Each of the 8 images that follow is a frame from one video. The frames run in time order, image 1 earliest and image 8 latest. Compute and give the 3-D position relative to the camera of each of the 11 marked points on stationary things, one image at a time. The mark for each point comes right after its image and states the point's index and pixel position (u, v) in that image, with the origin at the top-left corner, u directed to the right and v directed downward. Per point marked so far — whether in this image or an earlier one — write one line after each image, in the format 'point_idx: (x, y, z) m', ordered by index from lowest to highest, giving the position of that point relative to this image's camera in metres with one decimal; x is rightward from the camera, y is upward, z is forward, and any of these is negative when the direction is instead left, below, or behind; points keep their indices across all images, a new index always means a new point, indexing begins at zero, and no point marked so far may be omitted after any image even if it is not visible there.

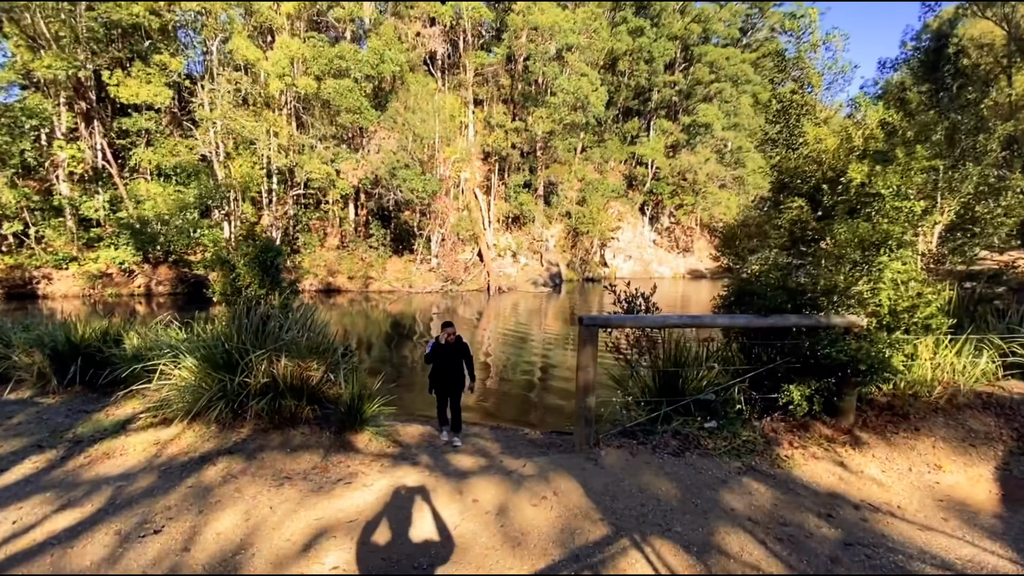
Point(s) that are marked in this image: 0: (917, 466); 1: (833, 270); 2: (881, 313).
0: (+4.1, -1.8, +5.0) m
1: (+3.5, +0.2, +5.4) m
2: (+3.8, -0.3, +5.3) m
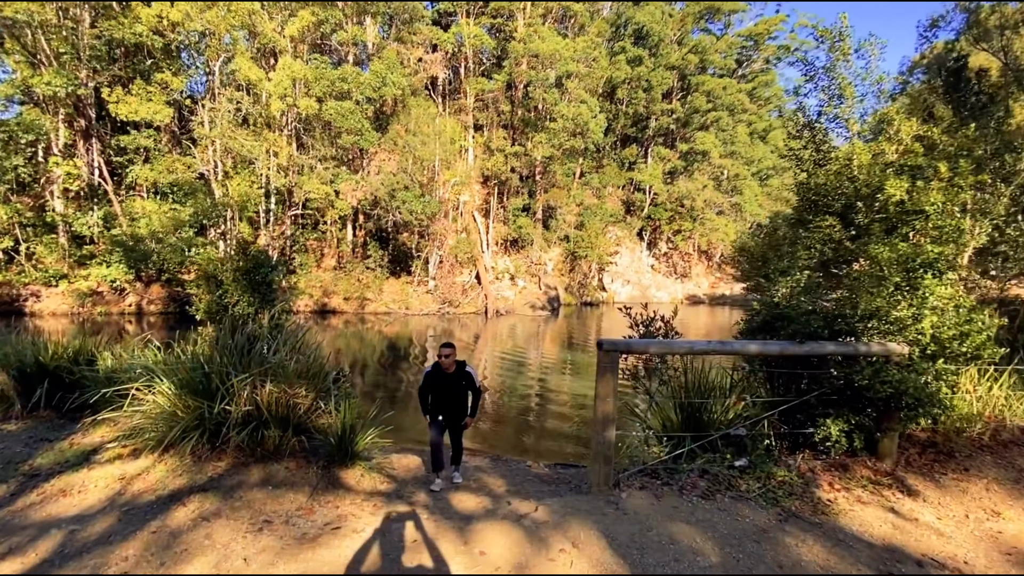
0: (+4.2, -2.0, +4.5) m
1: (+3.6, 0.0, +5.0) m
2: (+3.9, -0.5, +4.9) m
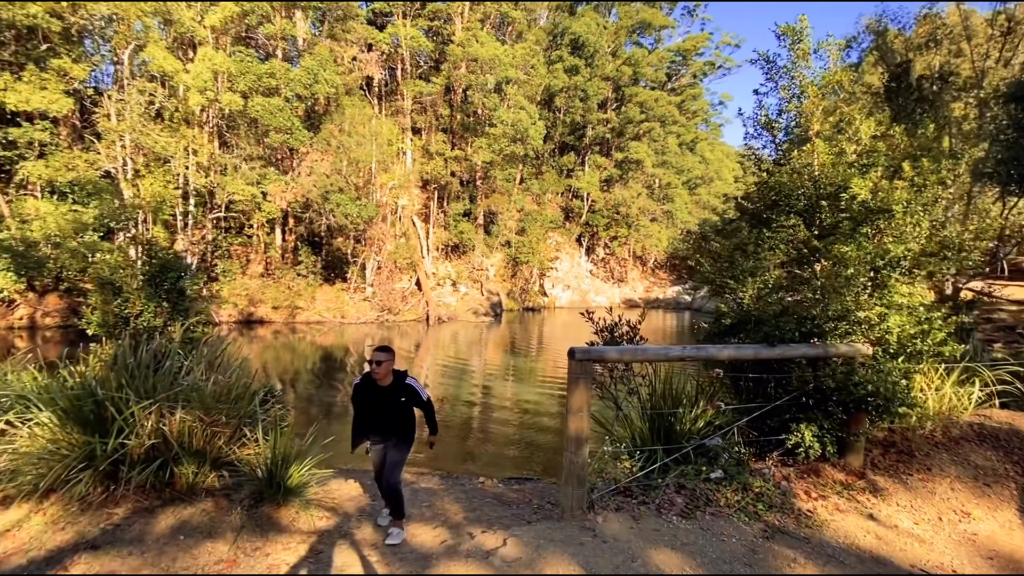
0: (+3.8, -2.0, +4.4) m
1: (+3.2, 0.0, +4.9) m
2: (+3.6, -0.5, +4.8) m
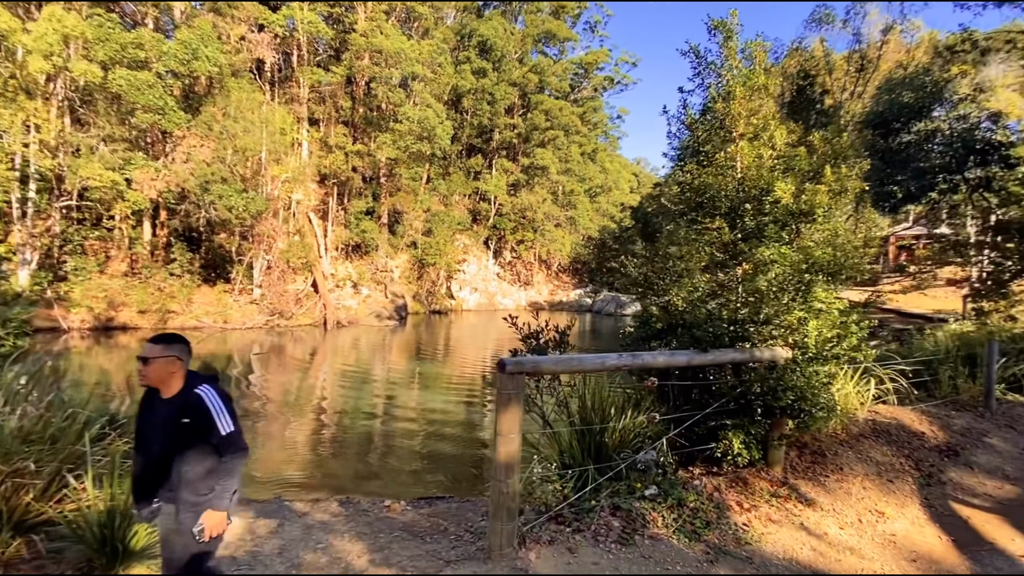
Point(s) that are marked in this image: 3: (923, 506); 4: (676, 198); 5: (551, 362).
0: (+3.2, -2.0, +4.5) m
1: (+2.5, -0.1, +4.9) m
2: (+2.8, -0.5, +4.8) m
3: (+3.9, -2.1, +4.7) m
4: (+2.0, +1.1, +6.1) m
5: (+0.3, -0.6, +3.7) m
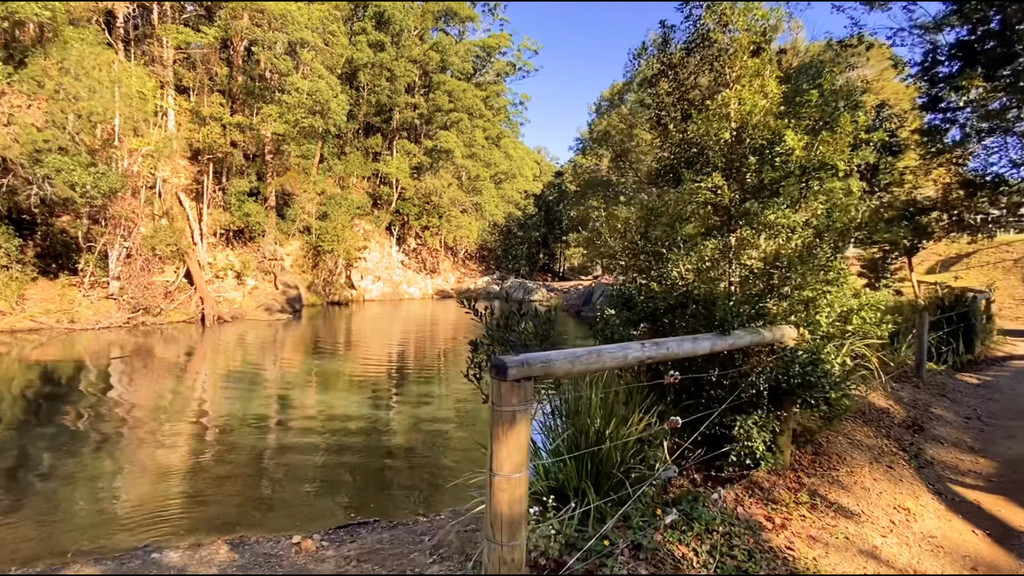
0: (+2.9, -1.8, +3.9) m
1: (+2.2, +0.2, +4.1) m
2: (+2.5, -0.3, +4.1) m
3: (+3.6, -1.8, +4.3) m
4: (+1.5, +1.4, +5.1) m
5: (+0.3, -0.4, +2.6) m
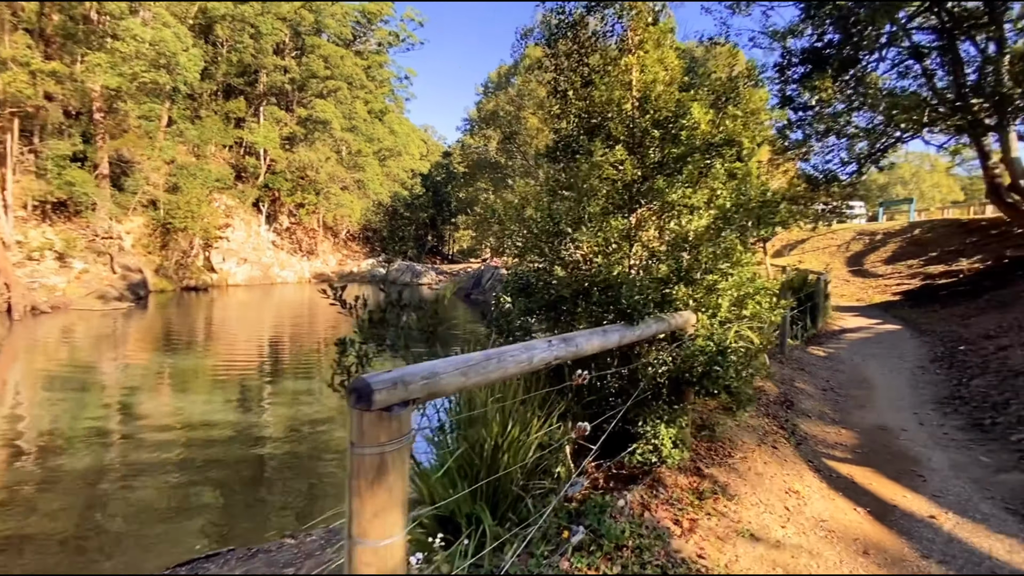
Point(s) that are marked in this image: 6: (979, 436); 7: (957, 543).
0: (+2.1, -1.6, +3.9) m
1: (+1.3, +0.3, +3.8) m
2: (+1.6, -0.1, +3.9) m
3: (+2.7, -1.6, +4.4) m
4: (+0.4, +1.5, +4.6) m
5: (-0.2, -0.3, +1.9) m
6: (+4.4, -1.4, +4.7) m
7: (+2.7, -1.5, +3.0) m
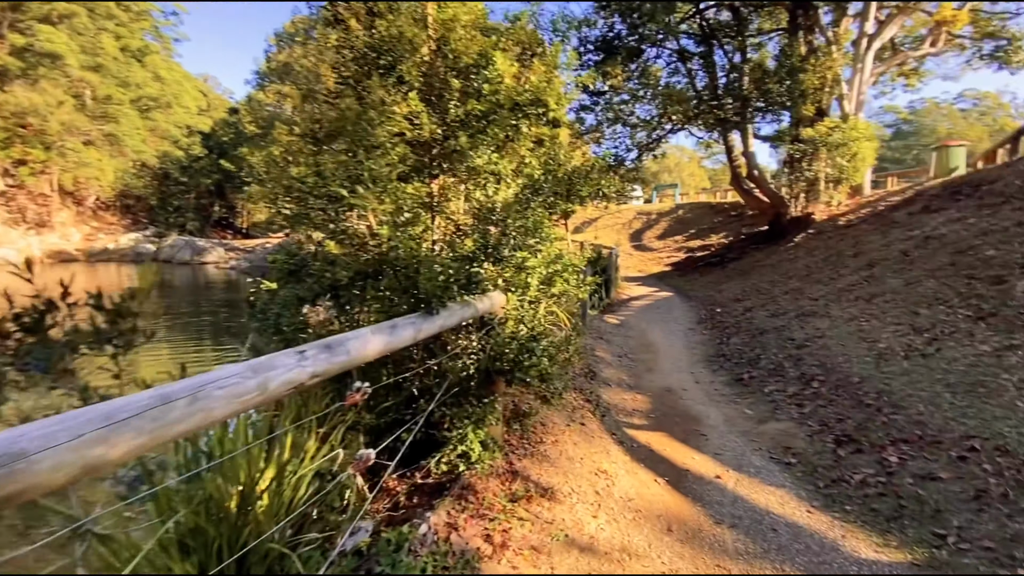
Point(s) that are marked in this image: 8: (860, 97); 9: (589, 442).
0: (+0.6, -1.4, +3.7) m
1: (-0.1, +0.5, +3.3) m
2: (+0.1, 0.0, +3.6) m
3: (+1.0, -1.4, +4.4) m
4: (-1.3, +1.7, +3.7) m
5: (-0.9, -0.3, +1.1) m
6: (+2.5, -1.1, +5.4) m
7: (+1.5, -1.4, +3.2) m
8: (+10.3, +5.7, +14.8) m
9: (+0.7, -1.3, +4.4) m
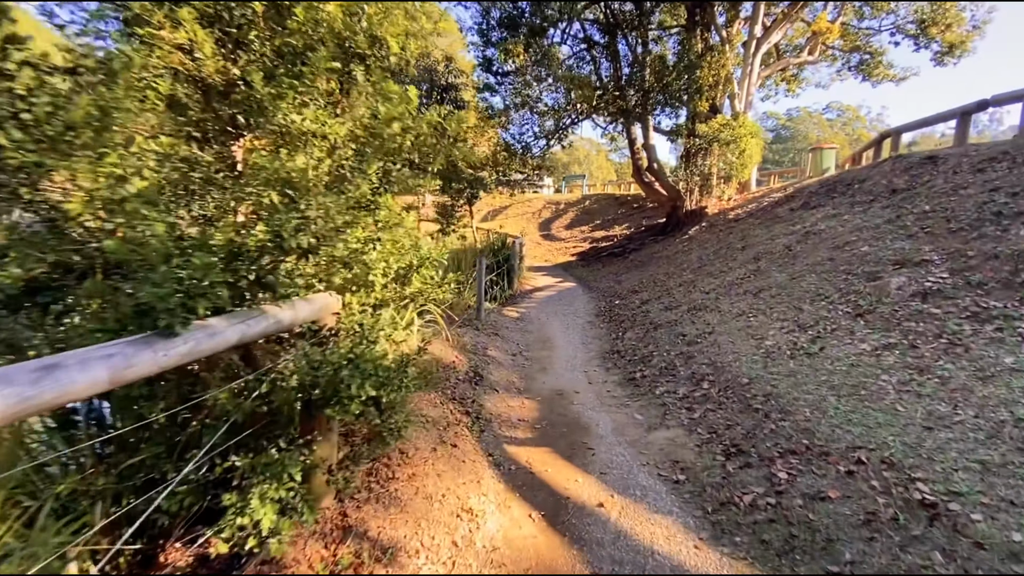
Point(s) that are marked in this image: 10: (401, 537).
0: (-0.3, -1.4, +3.1) m
1: (-1.0, +0.5, +2.5) m
2: (-0.7, 0.0, +2.9) m
3: (-0.1, -1.4, +3.9) m
4: (-2.2, +1.7, +2.7) m
5: (-1.3, -0.3, +0.2) m
6: (+1.2, -1.0, +5.1) m
7: (+0.6, -1.4, +2.7) m
8: (+7.4, +5.9, +15.5) m
9: (-0.4, -1.3, +3.8) m
10: (-0.5, -1.4, +3.0) m
